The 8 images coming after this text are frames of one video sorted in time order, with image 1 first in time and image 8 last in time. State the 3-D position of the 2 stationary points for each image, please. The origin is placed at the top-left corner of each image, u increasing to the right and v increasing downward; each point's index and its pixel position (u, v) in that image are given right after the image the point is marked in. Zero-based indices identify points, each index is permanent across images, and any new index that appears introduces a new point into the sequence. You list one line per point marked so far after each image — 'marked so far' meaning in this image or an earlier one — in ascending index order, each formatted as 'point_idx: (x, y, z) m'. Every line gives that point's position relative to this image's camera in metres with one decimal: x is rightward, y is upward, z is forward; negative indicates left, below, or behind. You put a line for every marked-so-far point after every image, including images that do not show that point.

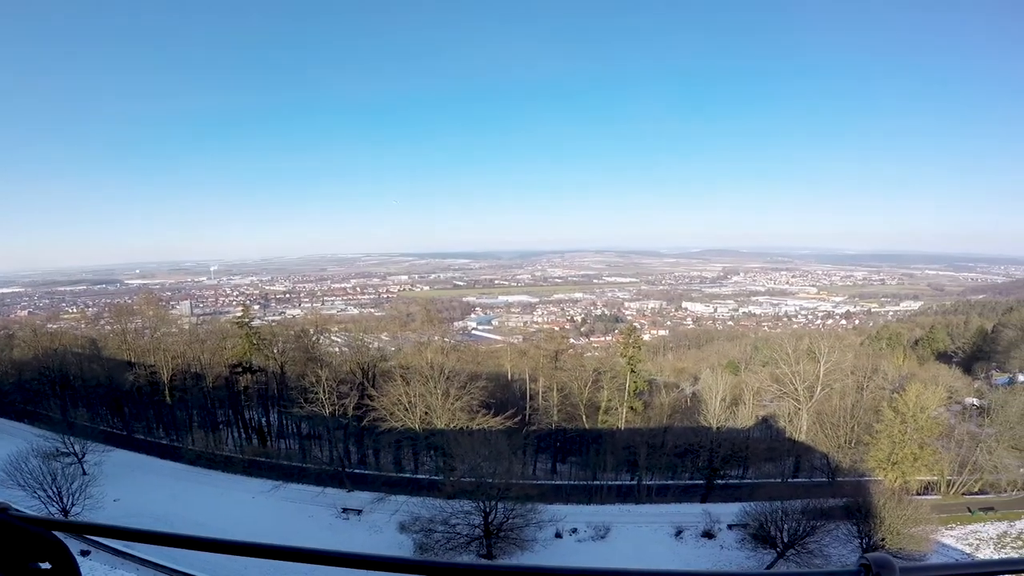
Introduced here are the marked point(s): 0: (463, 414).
0: (-1.8, -4.3, +16.4) m
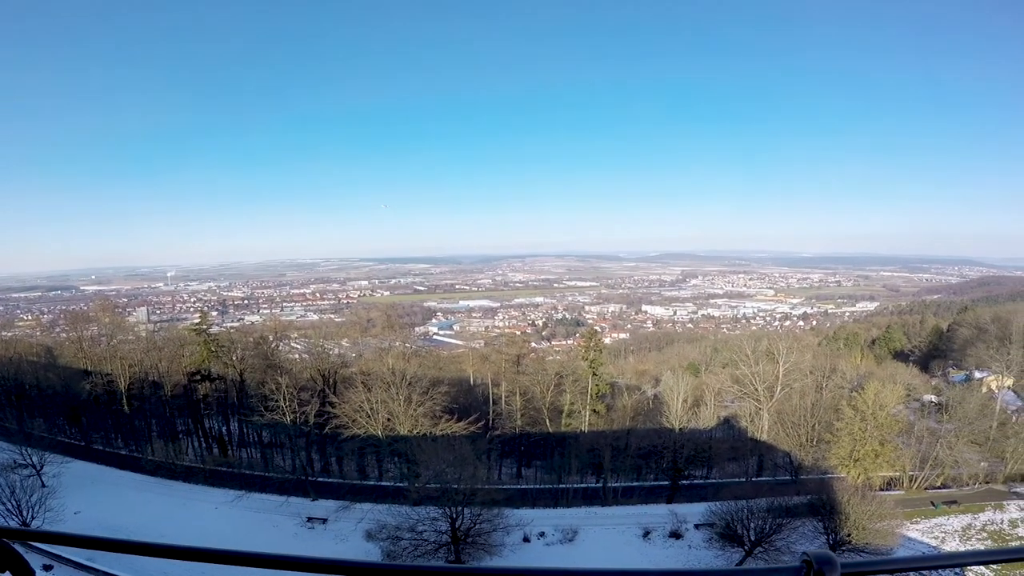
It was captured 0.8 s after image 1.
0: (-3.0, -4.4, +16.1) m
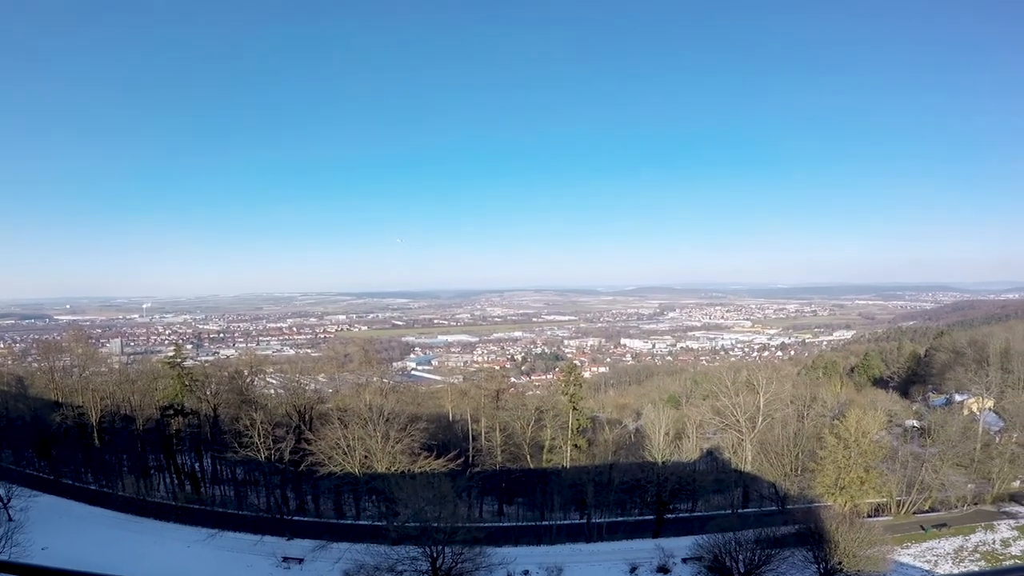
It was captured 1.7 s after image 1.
0: (-3.5, -5.4, +15.7) m
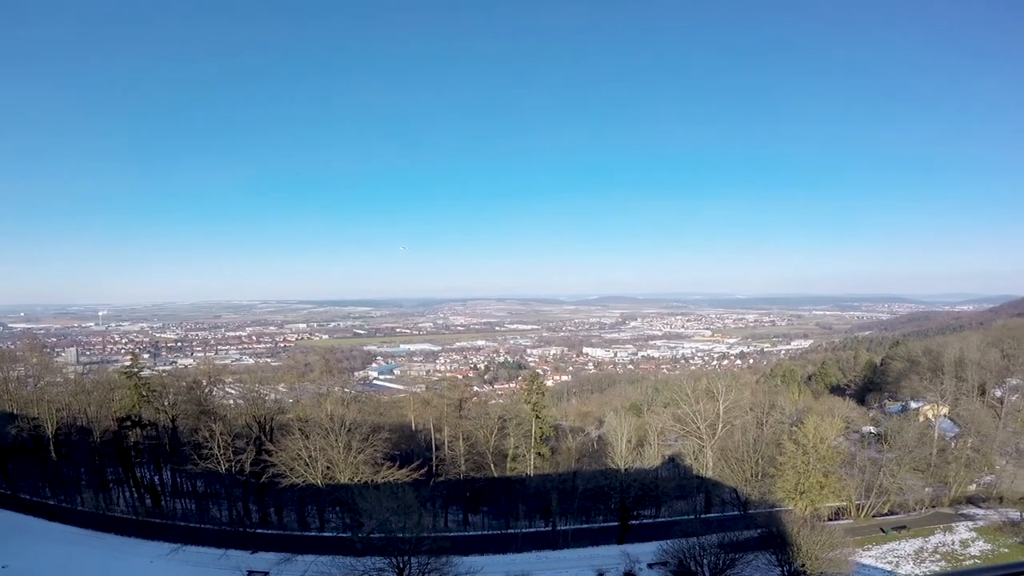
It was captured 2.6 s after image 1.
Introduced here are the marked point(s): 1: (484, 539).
0: (-4.6, -5.7, +15.5) m
1: (-1.0, -8.4, +16.4) m
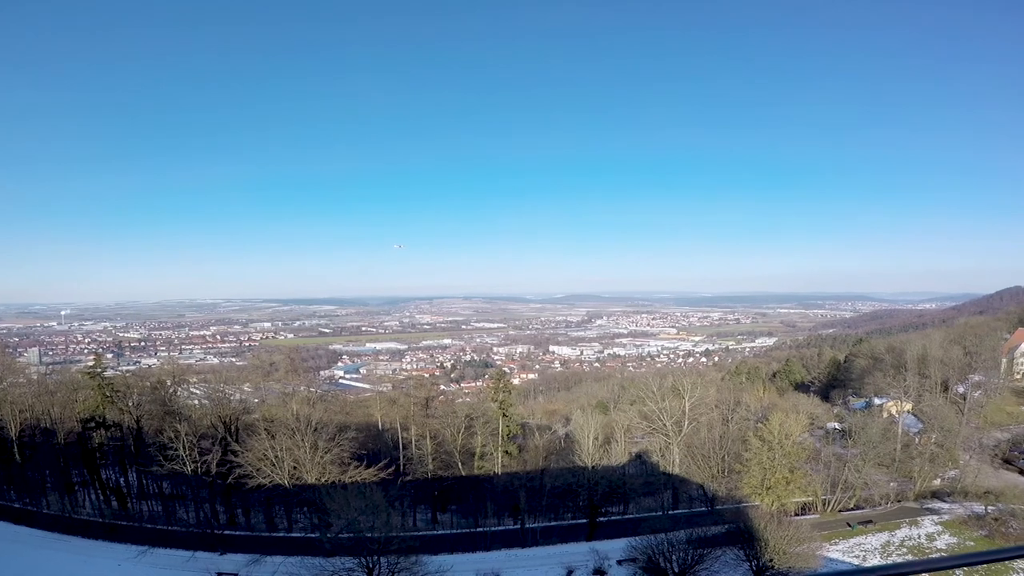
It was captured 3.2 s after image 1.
0: (-5.5, -5.6, +15.4) m
1: (-1.9, -8.3, +16.4) m
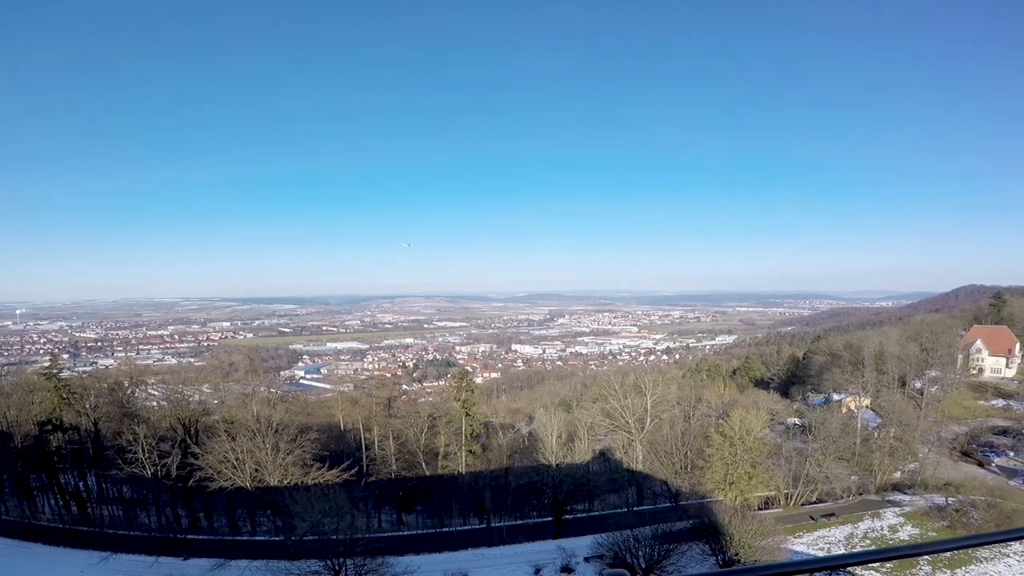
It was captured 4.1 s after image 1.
0: (-6.6, -5.6, +15.2) m
1: (-3.0, -8.3, +16.3) m
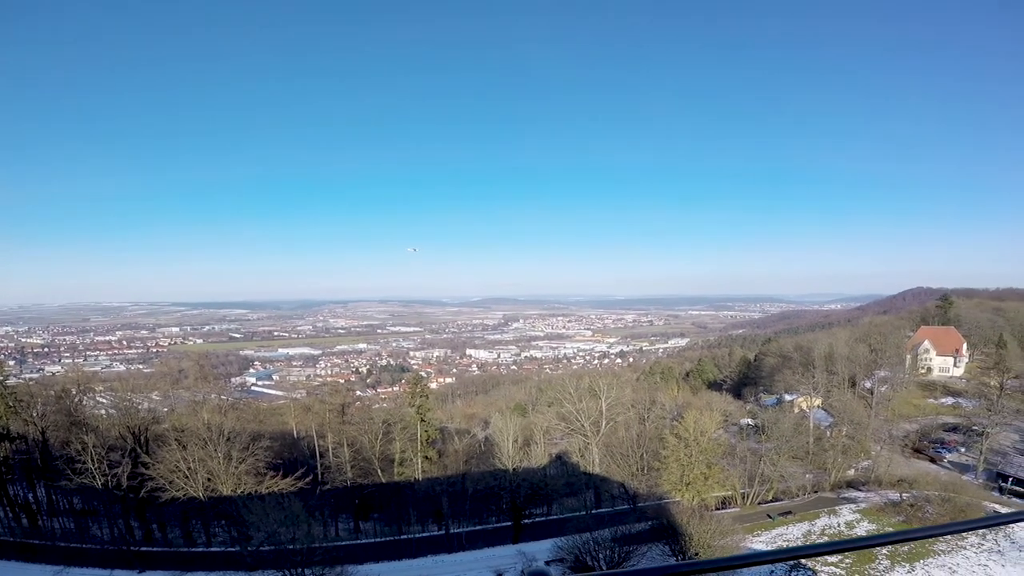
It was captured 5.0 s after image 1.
0: (-7.8, -5.8, +14.9) m
1: (-4.3, -8.5, +16.1) m
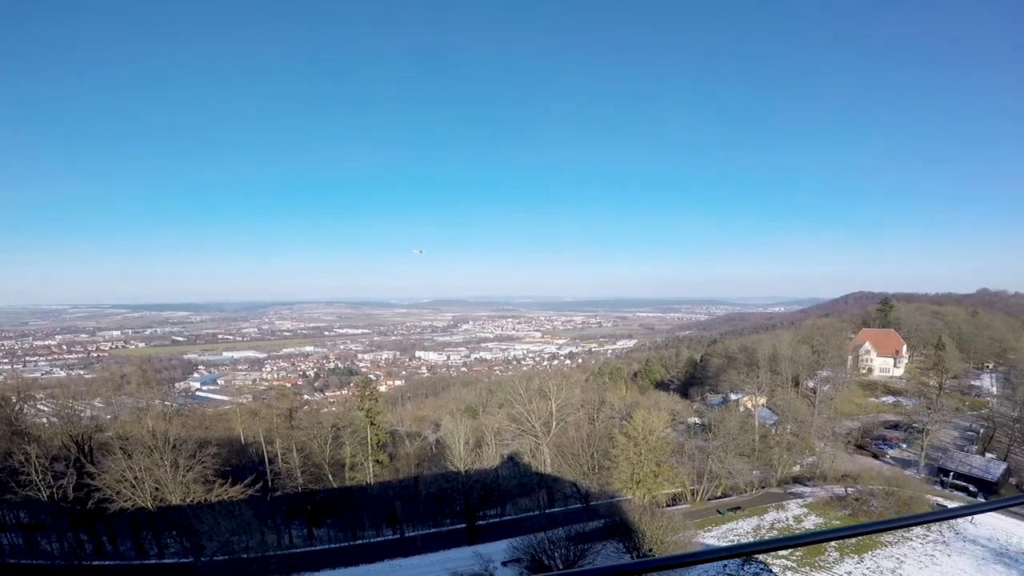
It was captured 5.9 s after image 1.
0: (-9.2, -5.9, +14.6) m
1: (-5.8, -8.6, +16.0) m
